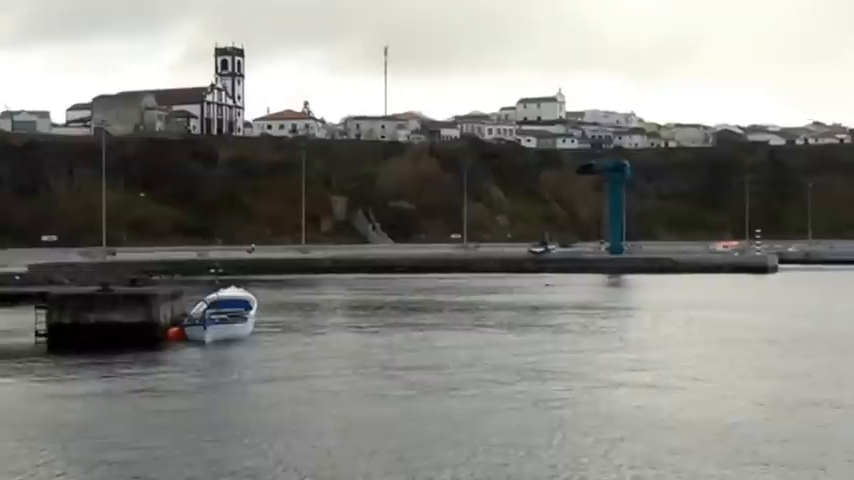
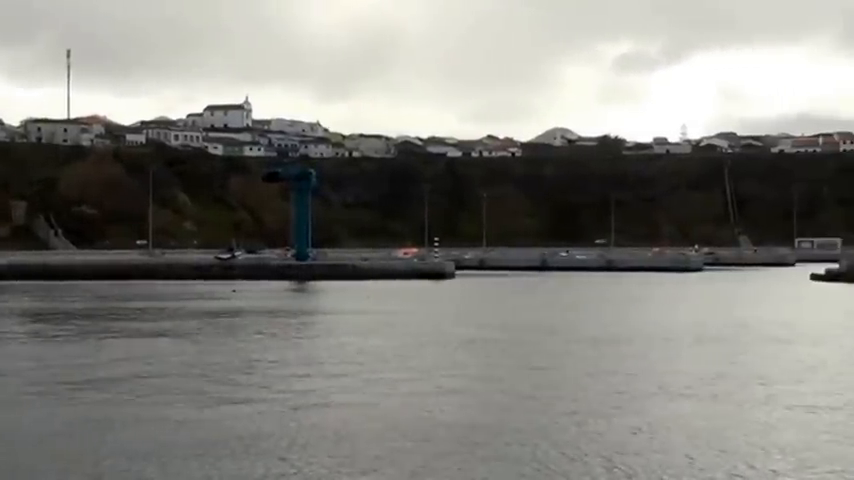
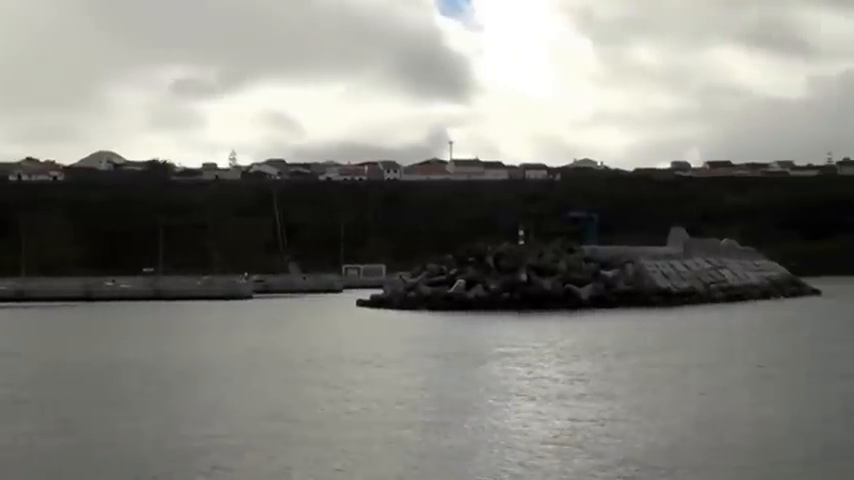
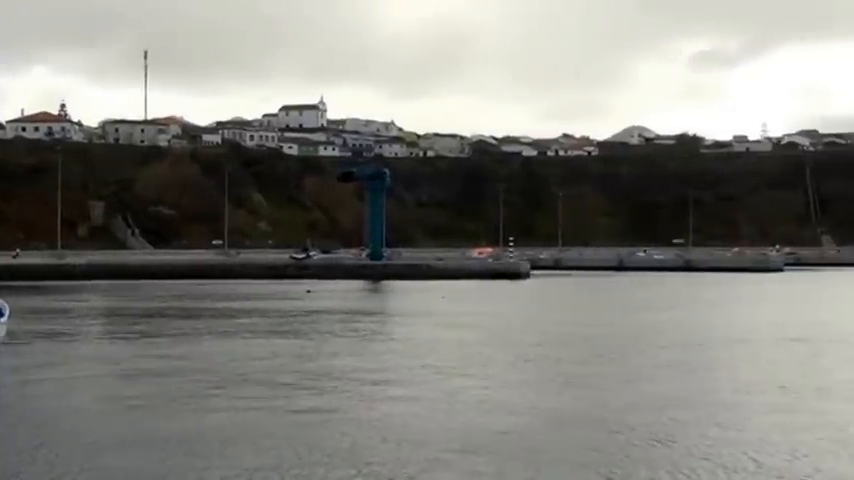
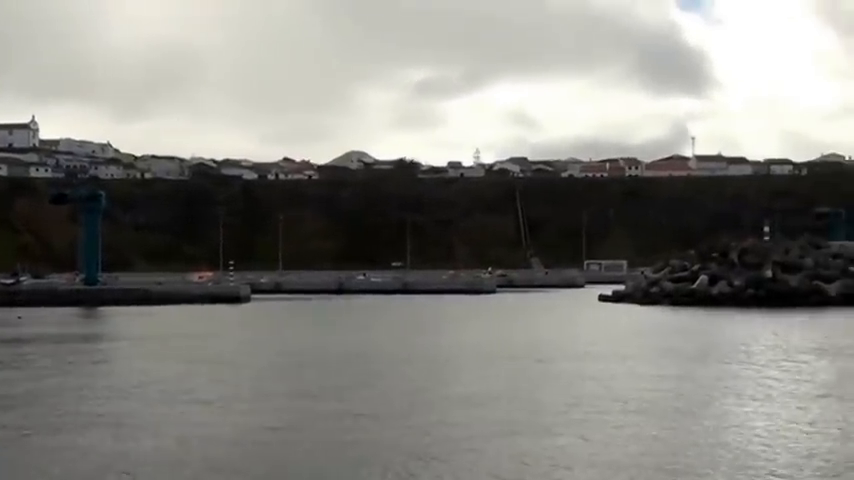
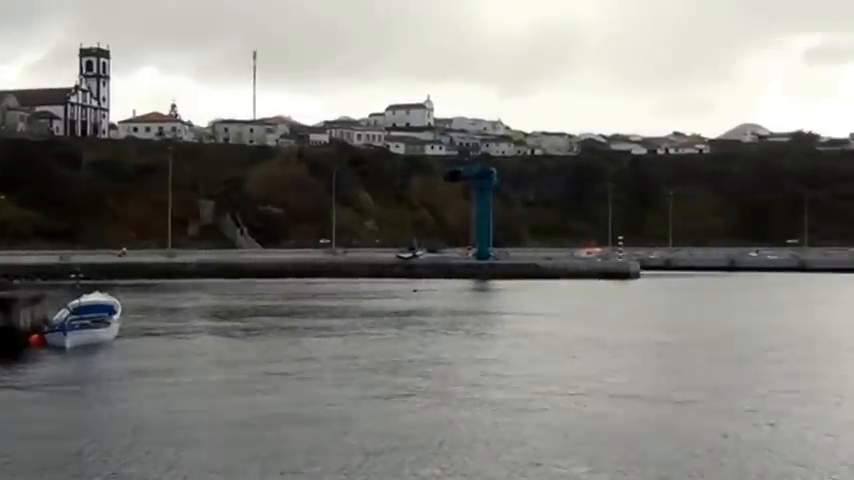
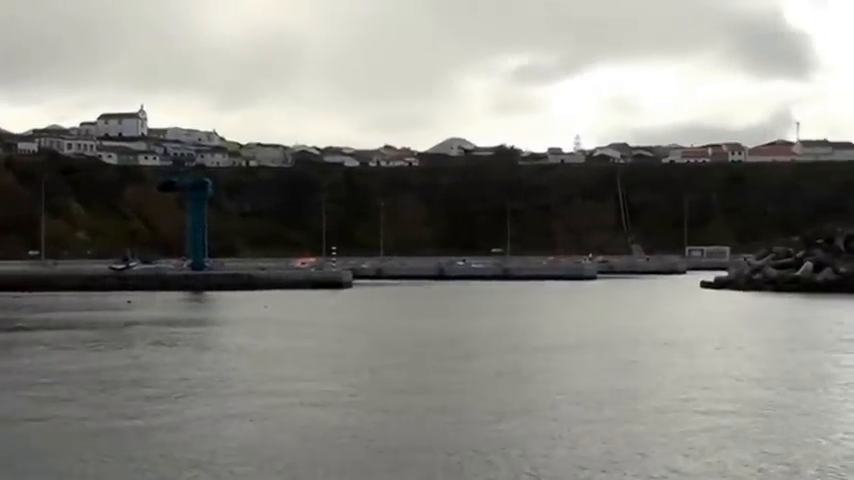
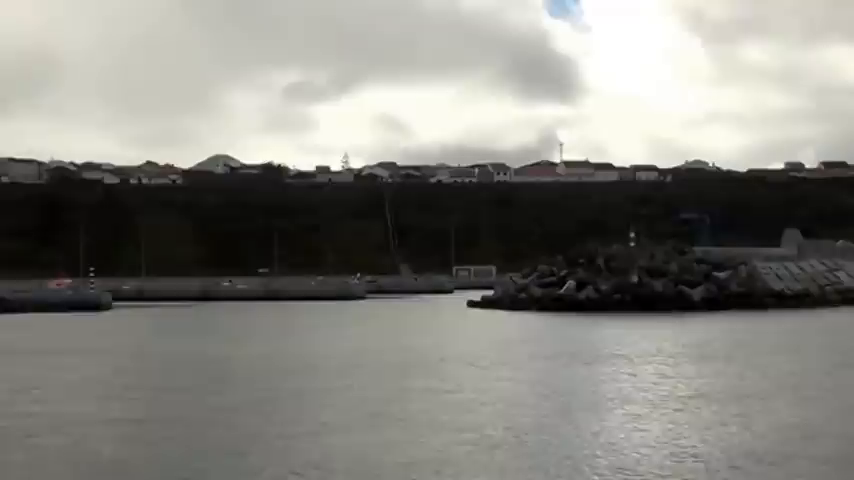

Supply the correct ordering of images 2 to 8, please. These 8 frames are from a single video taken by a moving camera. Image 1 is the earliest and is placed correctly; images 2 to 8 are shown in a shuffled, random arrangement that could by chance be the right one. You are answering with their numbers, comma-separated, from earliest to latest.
6, 4, 2, 7, 5, 8, 3
